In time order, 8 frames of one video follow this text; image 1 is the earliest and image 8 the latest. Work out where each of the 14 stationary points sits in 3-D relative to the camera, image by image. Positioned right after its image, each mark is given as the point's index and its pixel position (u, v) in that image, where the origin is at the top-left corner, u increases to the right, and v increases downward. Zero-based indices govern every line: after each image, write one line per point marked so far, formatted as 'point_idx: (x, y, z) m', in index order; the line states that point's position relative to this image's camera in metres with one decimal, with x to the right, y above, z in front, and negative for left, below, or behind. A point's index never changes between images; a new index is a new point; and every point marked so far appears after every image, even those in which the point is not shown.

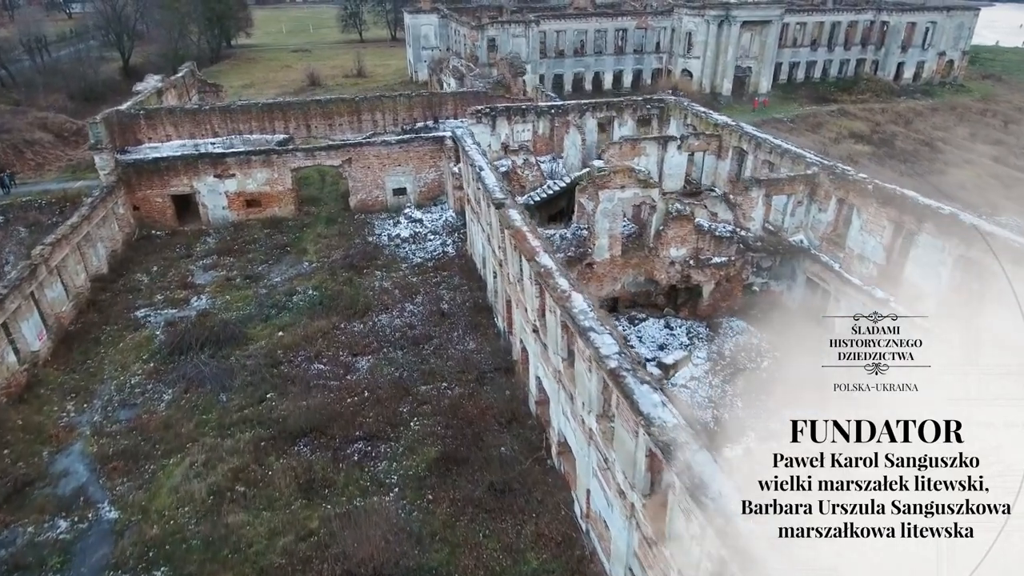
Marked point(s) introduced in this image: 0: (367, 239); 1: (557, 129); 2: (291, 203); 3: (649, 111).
0: (-4.6, +1.6, +17.9) m
1: (+1.4, +5.1, +18.0) m
2: (-7.6, +2.9, +19.2) m
3: (+4.5, +5.8, +18.4) m
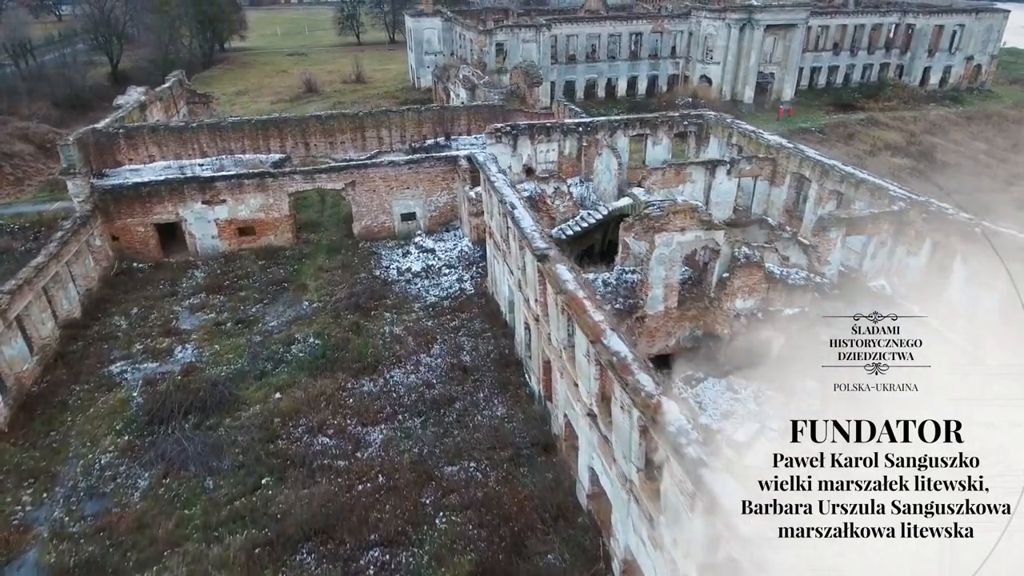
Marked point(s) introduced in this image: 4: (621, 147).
0: (-3.9, +0.5, +16.0) m
1: (+2.1, +4.0, +16.2) m
2: (-6.9, +1.8, +17.3) m
3: (+5.2, +4.7, +16.6) m
4: (+3.2, +4.1, +16.4) m
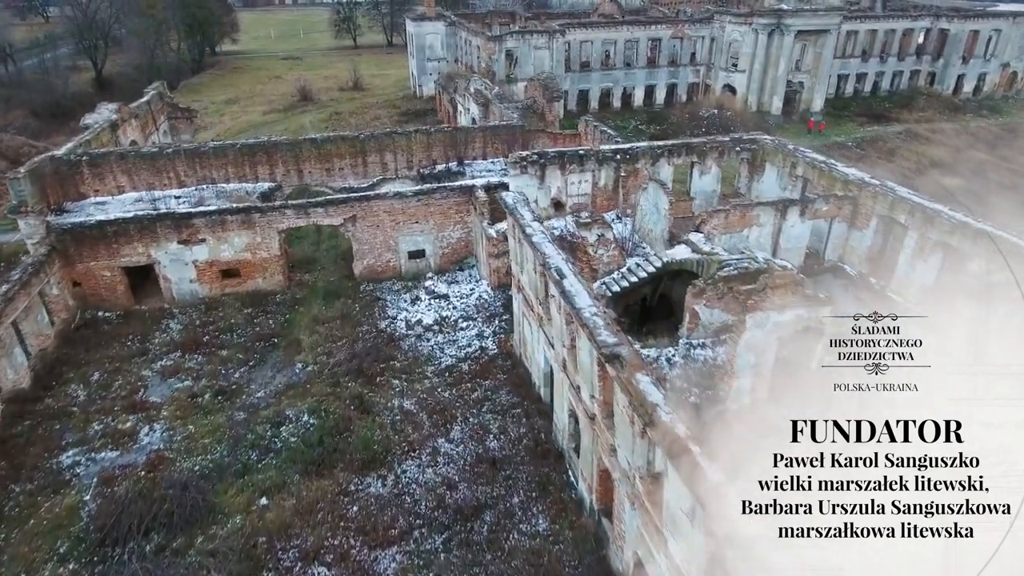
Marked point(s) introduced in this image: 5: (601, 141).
0: (-3.3, -0.9, +13.7) m
1: (+2.8, +2.7, +14.0) m
2: (-6.3, +0.4, +15.1) m
3: (+5.8, +3.4, +14.4) m
4: (+3.8, +2.8, +14.1) m
5: (+2.5, +4.3, +16.0) m
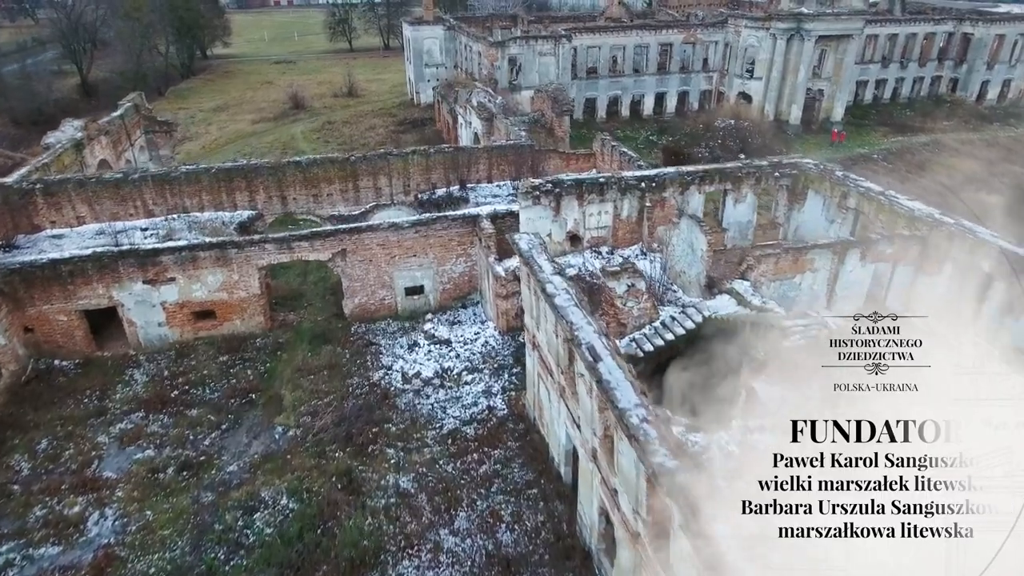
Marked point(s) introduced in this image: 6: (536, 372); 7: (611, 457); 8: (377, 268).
0: (-3.0, -1.9, +12.1) m
1: (+3.0, +1.7, +12.3) m
2: (-6.1, -0.6, +13.4) m
3: (+6.0, +2.4, +12.8) m
4: (+4.0, +1.8, +12.5) m
5: (+2.7, +3.3, +14.4) m
6: (+0.4, -1.5, +10.2) m
7: (+1.2, -2.1, +7.0) m
8: (-3.2, +0.5, +13.5) m
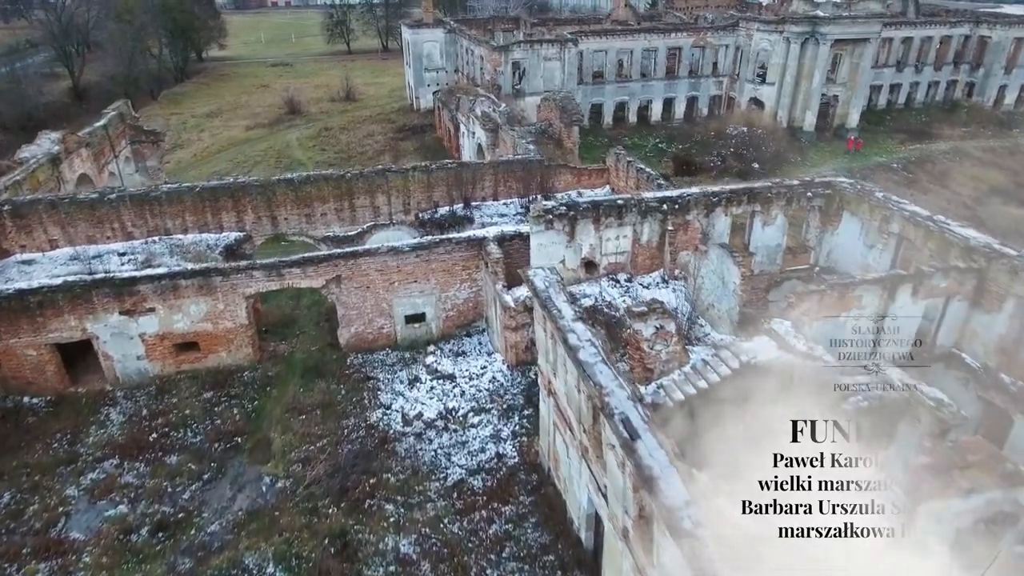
0: (-2.8, -2.5, +11.0) m
1: (+3.2, +1.1, +11.3) m
2: (-5.9, -1.2, +12.3) m
3: (+6.2, +1.8, +11.8) m
4: (+4.2, +1.2, +11.5) m
5: (+2.9, +2.6, +13.3) m
6: (+0.7, -2.2, +9.2) m
7: (+1.4, -2.7, +6.0) m
8: (-3.0, -0.1, +12.5) m
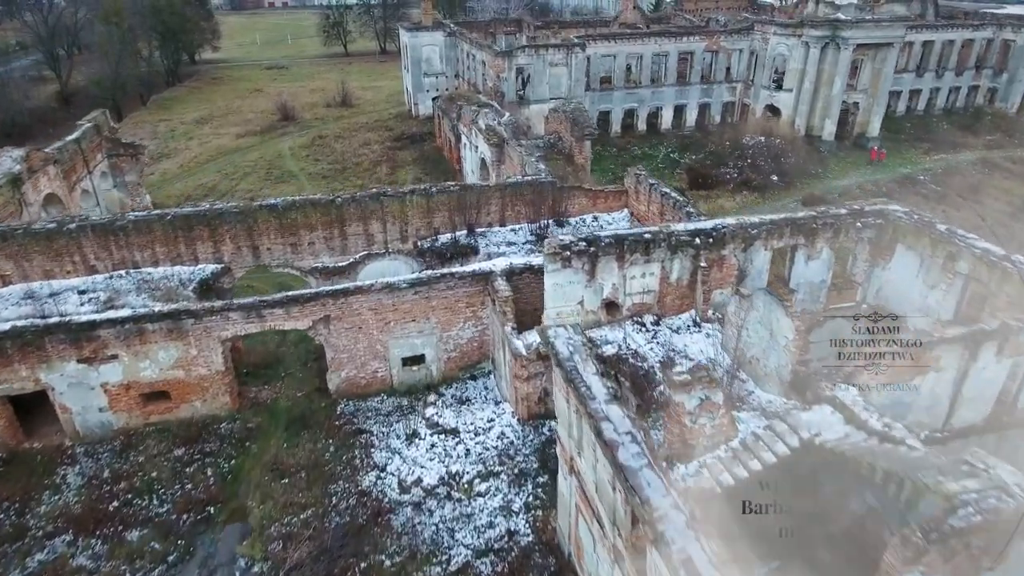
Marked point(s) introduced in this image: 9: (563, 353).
0: (-2.6, -3.3, +9.7) m
1: (+3.4, +0.3, +9.9) m
2: (-5.7, -2.0, +11.0) m
3: (+6.4, +1.0, +10.4) m
4: (+4.4, +0.4, +10.1) m
5: (+3.1, +1.8, +12.0) m
6: (+0.9, -3.0, +7.8) m
7: (+1.7, -3.5, +4.6) m
8: (-2.8, -0.9, +11.1) m
9: (+0.6, -0.8, +7.3) m
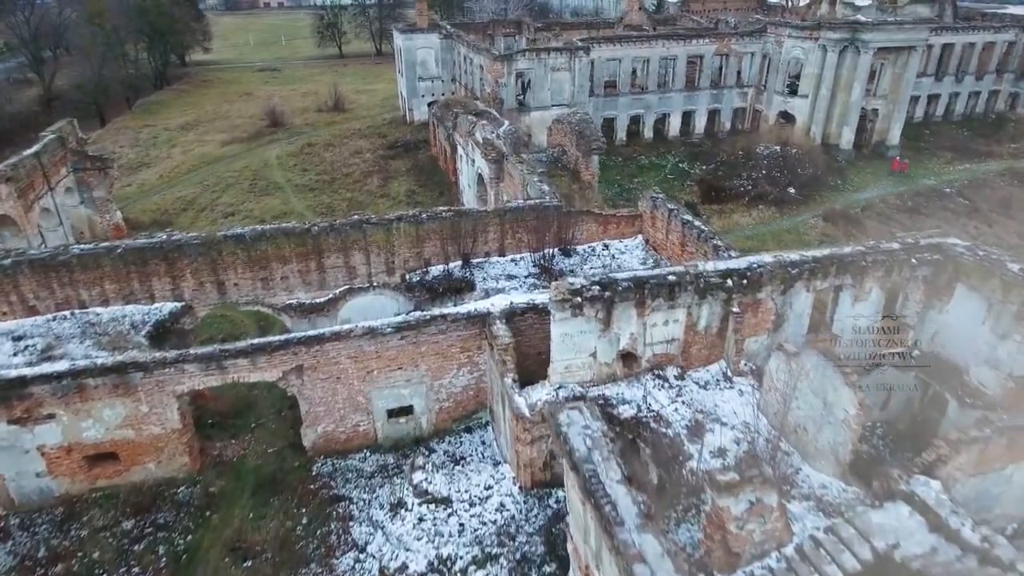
0: (-2.6, -4.1, +8.3) m
1: (+3.4, -0.5, +8.5) m
2: (-5.6, -2.8, +9.5) m
3: (+6.4, +0.3, +9.0) m
4: (+4.5, -0.4, +8.7) m
5: (+3.1, +1.1, +10.6) m
6: (+0.9, -3.7, +6.4) m
7: (+1.7, -4.3, +3.2) m
8: (-2.8, -1.7, +9.7) m
9: (+0.7, -1.5, +5.9) m
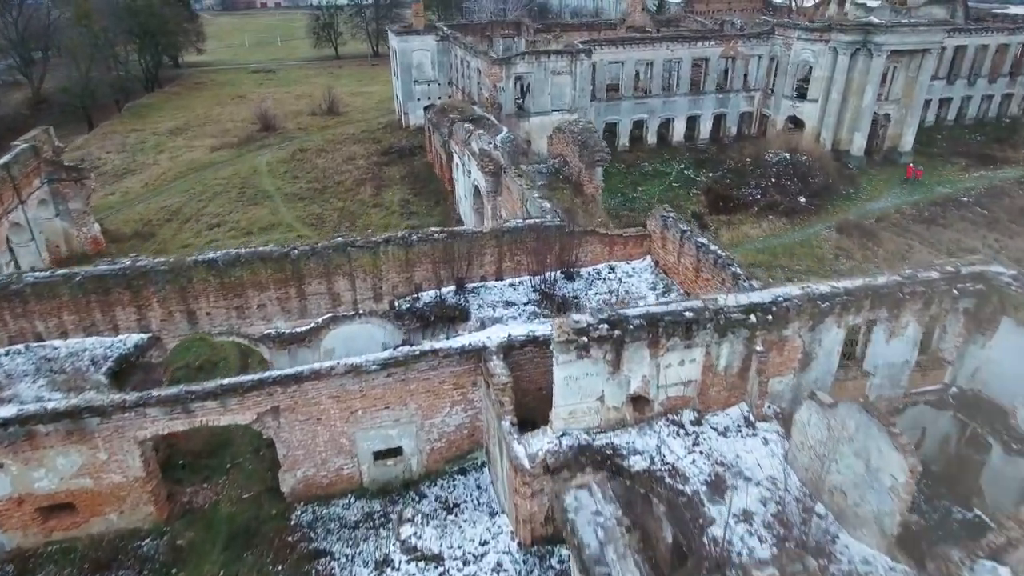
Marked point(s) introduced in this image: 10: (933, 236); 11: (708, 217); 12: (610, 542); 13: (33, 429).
0: (-2.6, -4.6, +7.4) m
1: (+3.4, -1.0, +7.7) m
2: (-5.7, -3.3, +8.7) m
3: (+6.4, -0.2, +8.1) m
4: (+4.4, -0.9, +7.9) m
5: (+3.0, +0.6, +9.7) m
6: (+0.9, -4.2, +5.5) m
7: (+1.7, -4.8, +2.3) m
8: (-2.9, -2.2, +8.8) m
9: (+0.6, -2.0, +5.0) m
10: (+13.4, +1.7, +17.9) m
11: (+6.6, +2.4, +18.9) m
12: (+0.8, -2.0, +4.9) m
13: (-6.6, -1.9, +7.7) m
